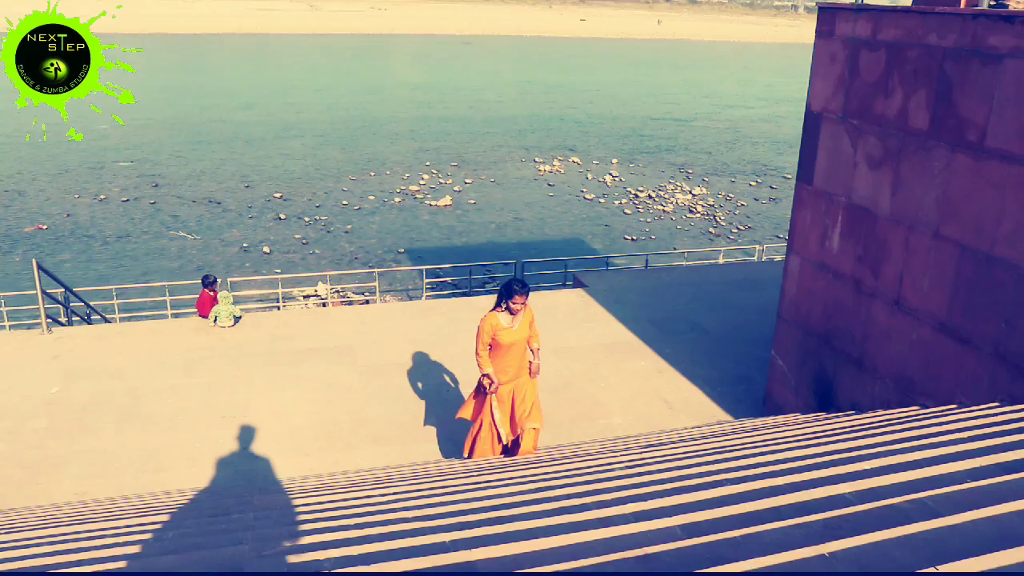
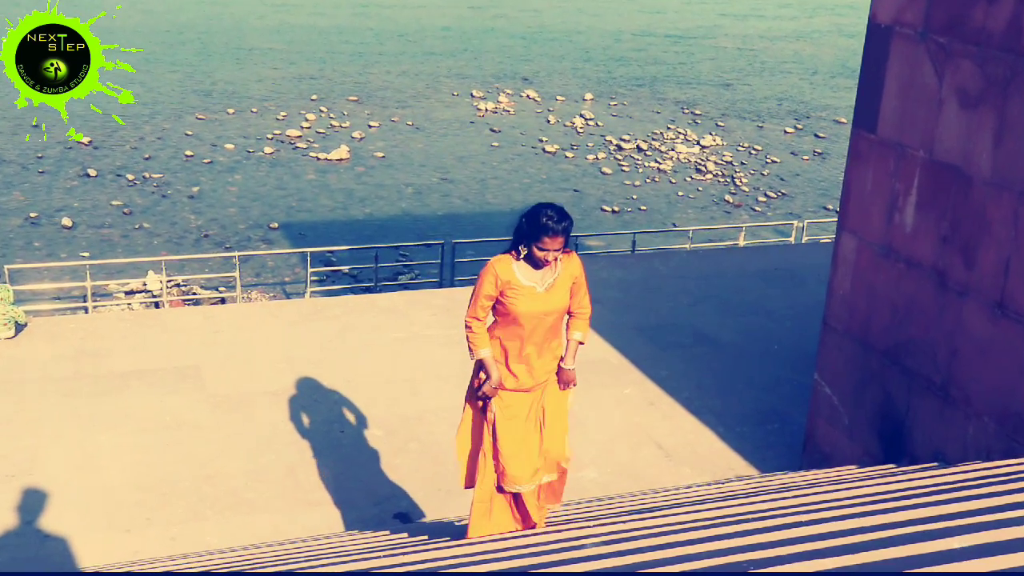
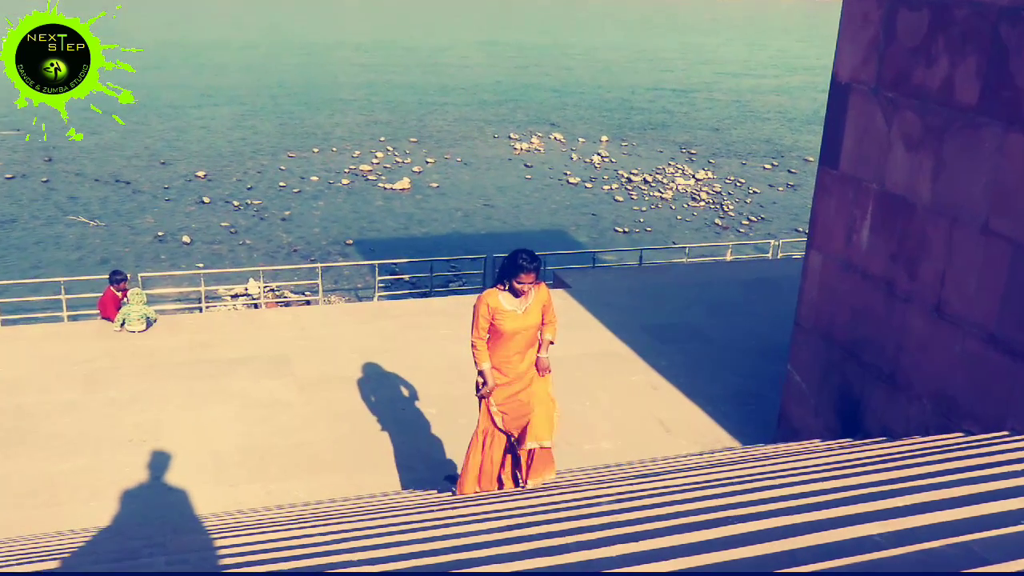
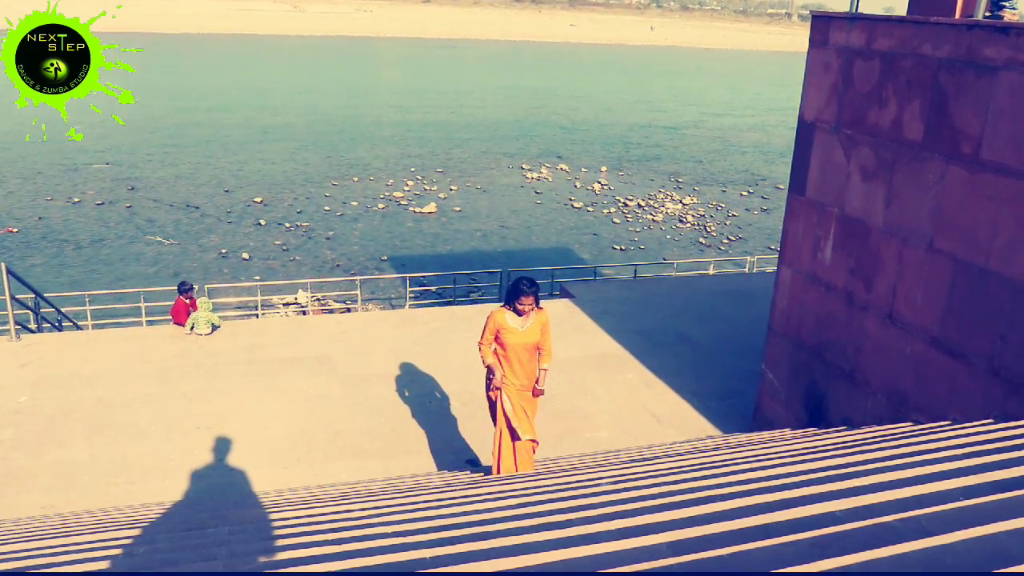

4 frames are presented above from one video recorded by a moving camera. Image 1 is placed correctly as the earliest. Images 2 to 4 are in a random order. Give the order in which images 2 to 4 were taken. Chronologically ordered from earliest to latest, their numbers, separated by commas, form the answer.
4, 3, 2
